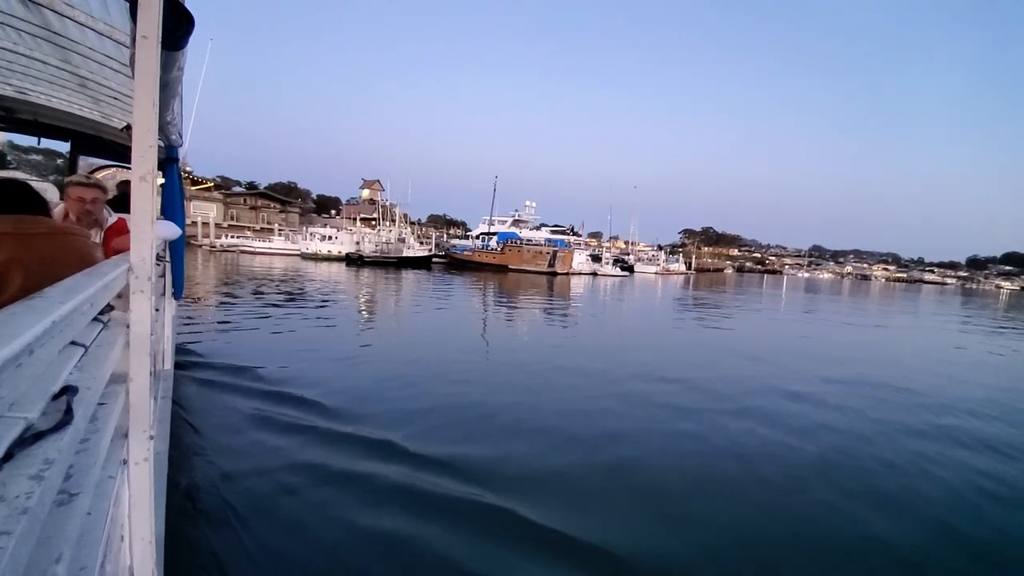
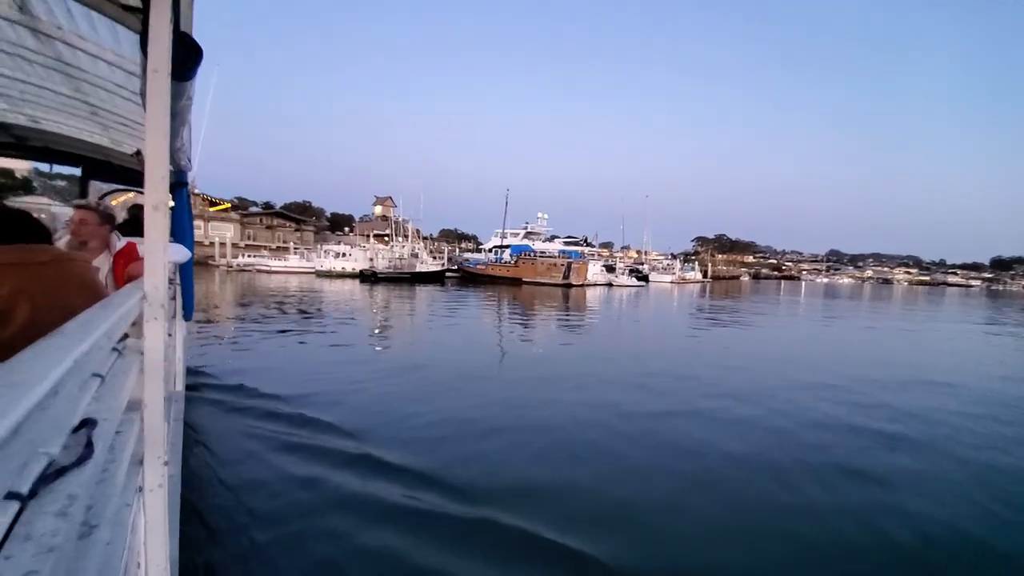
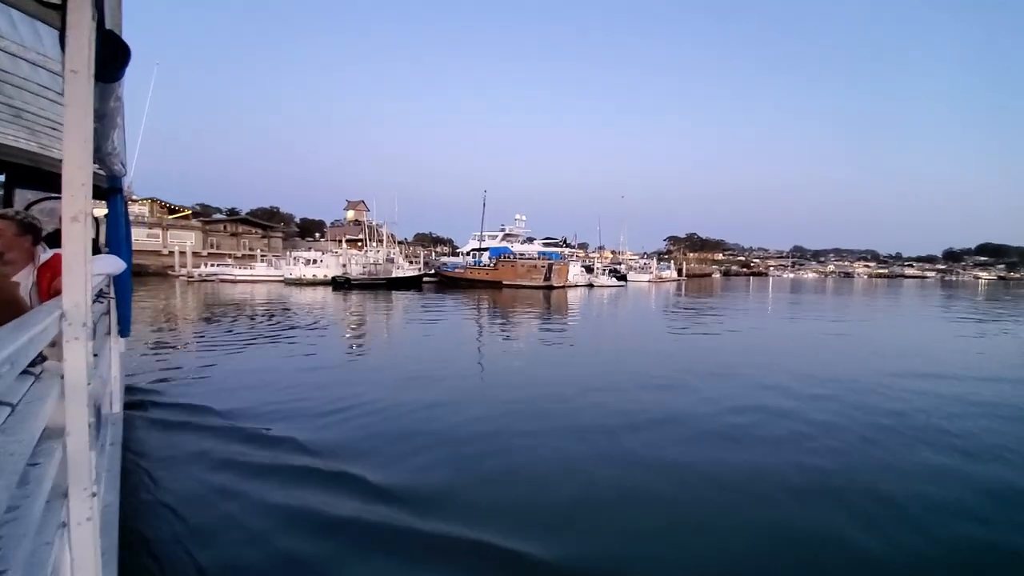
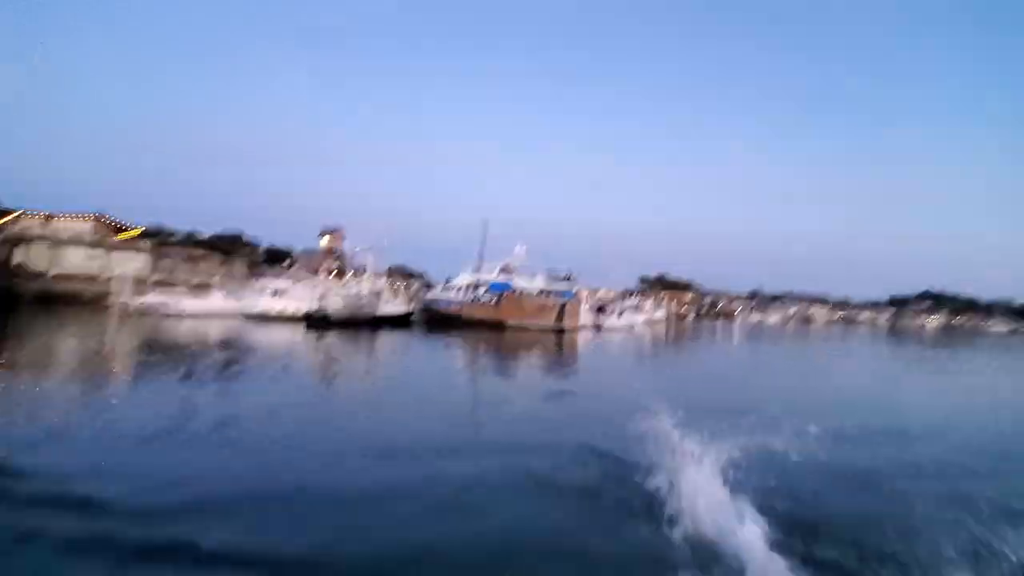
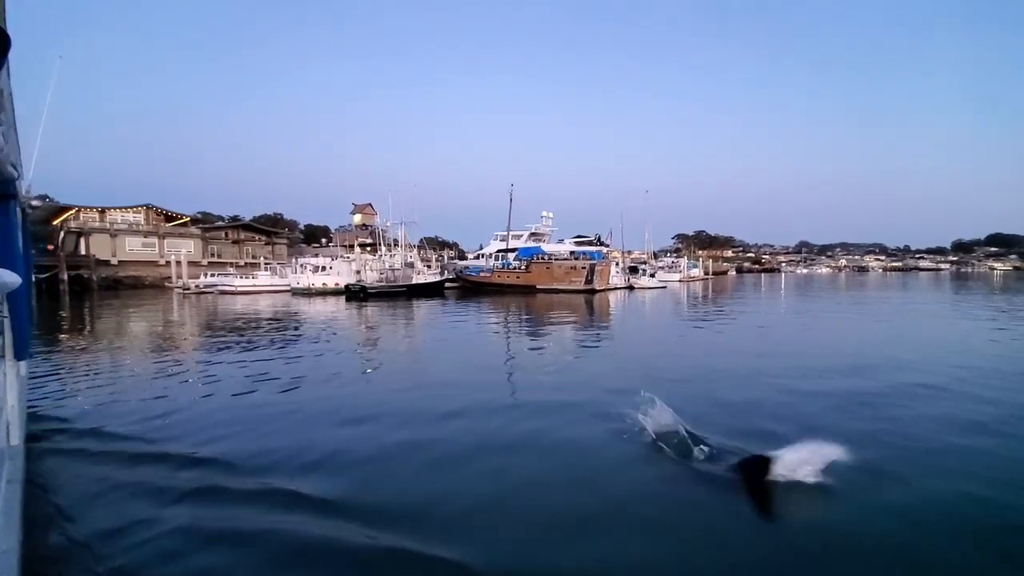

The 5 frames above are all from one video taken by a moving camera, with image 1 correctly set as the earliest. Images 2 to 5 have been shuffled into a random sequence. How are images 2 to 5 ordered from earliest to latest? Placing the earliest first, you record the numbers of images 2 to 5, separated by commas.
2, 3, 5, 4
